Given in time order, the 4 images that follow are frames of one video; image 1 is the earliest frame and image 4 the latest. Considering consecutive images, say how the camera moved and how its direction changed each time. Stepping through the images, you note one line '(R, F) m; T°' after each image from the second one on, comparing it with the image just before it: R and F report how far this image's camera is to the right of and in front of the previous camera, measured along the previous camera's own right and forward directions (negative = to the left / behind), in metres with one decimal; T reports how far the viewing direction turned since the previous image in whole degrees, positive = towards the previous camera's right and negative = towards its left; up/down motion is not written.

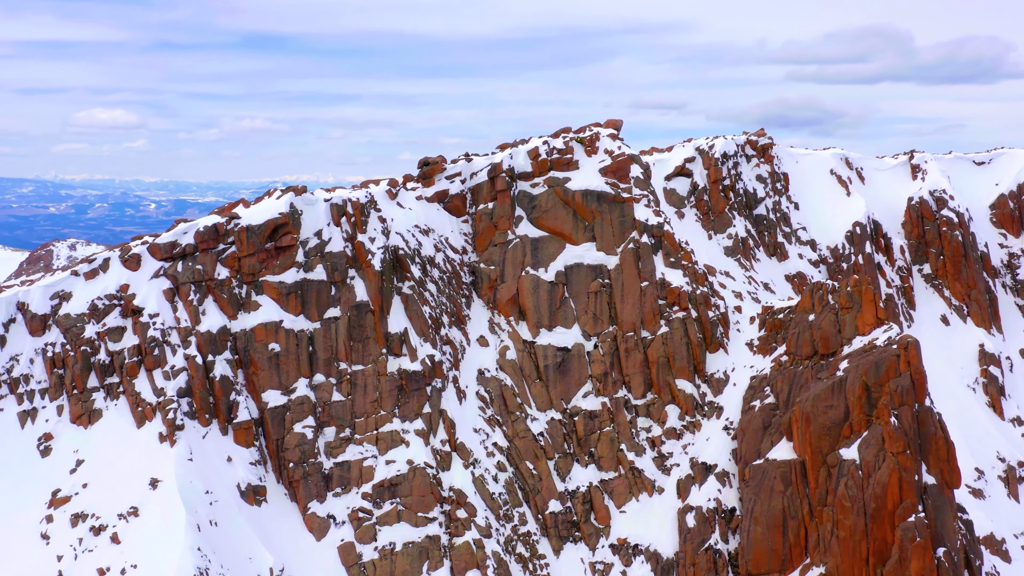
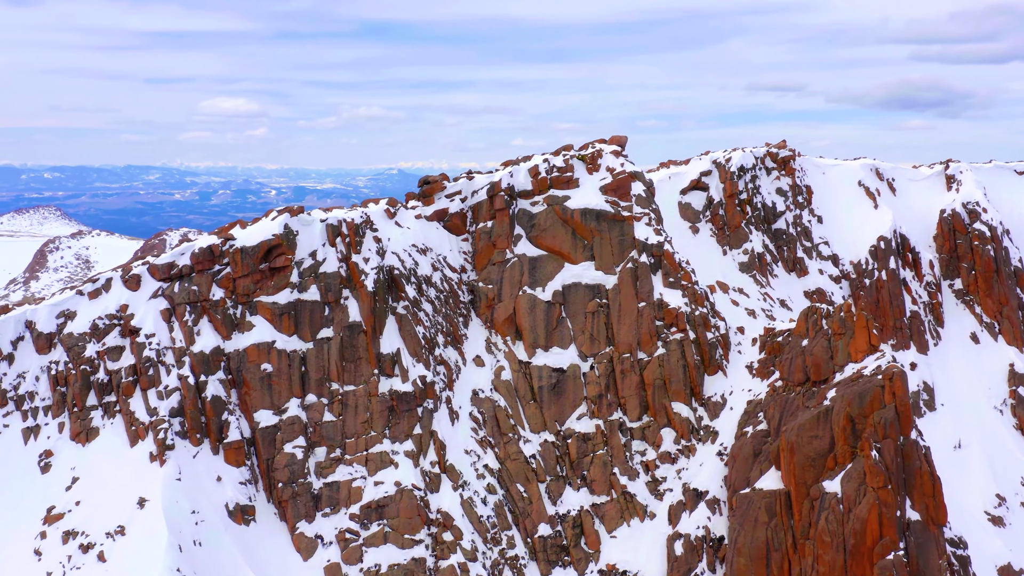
(+4.7, +0.6) m; -3°
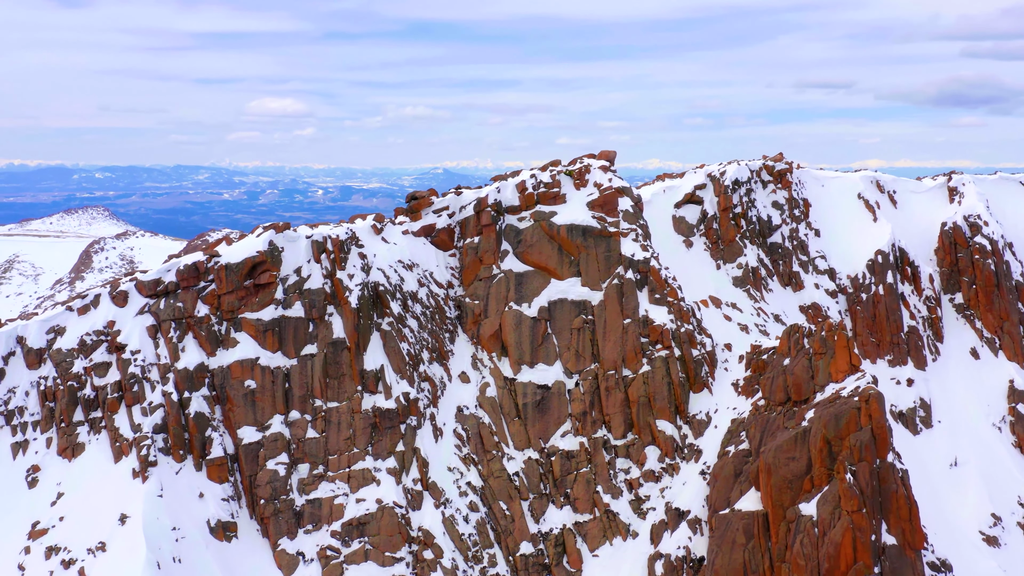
(+2.7, 0.0) m; -1°
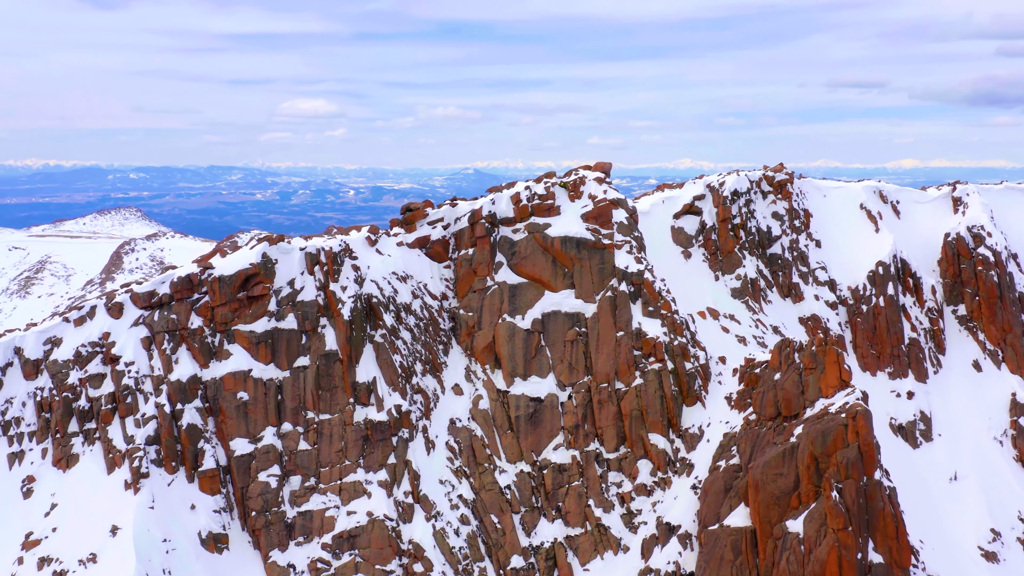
(+1.6, -0.1) m; -1°
